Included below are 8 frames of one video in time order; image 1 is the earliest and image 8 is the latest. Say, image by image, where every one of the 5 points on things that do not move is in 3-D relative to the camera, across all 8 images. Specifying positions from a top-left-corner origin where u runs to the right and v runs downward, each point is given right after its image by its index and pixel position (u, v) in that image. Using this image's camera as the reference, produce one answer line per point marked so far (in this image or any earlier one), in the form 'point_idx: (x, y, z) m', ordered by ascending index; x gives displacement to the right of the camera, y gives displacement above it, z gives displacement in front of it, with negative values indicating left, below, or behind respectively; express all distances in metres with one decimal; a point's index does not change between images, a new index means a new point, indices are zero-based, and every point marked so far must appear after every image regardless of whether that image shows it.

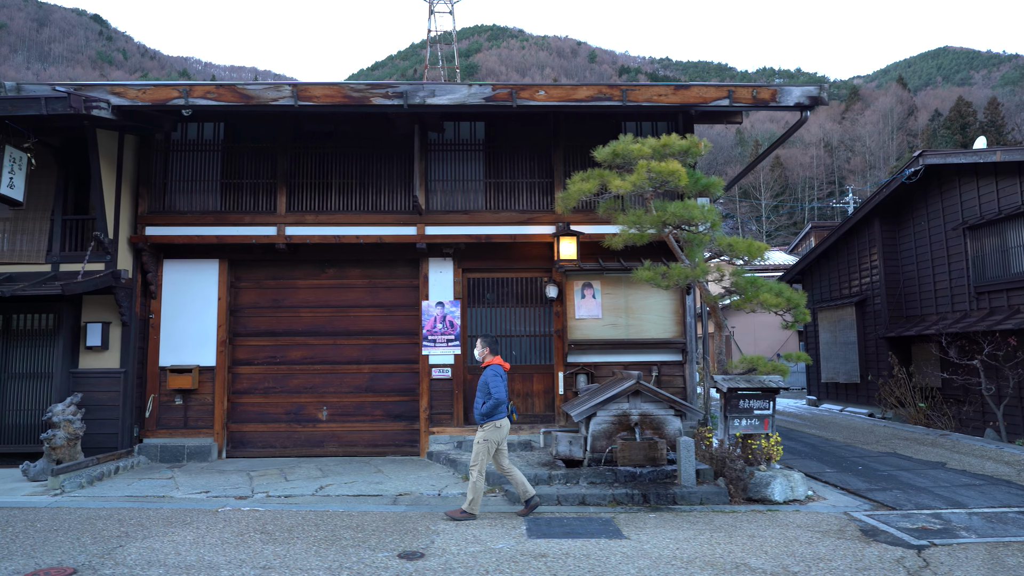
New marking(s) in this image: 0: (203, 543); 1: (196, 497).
0: (-2.4, -2.0, +5.5) m
1: (-3.1, -2.1, +7.0) m
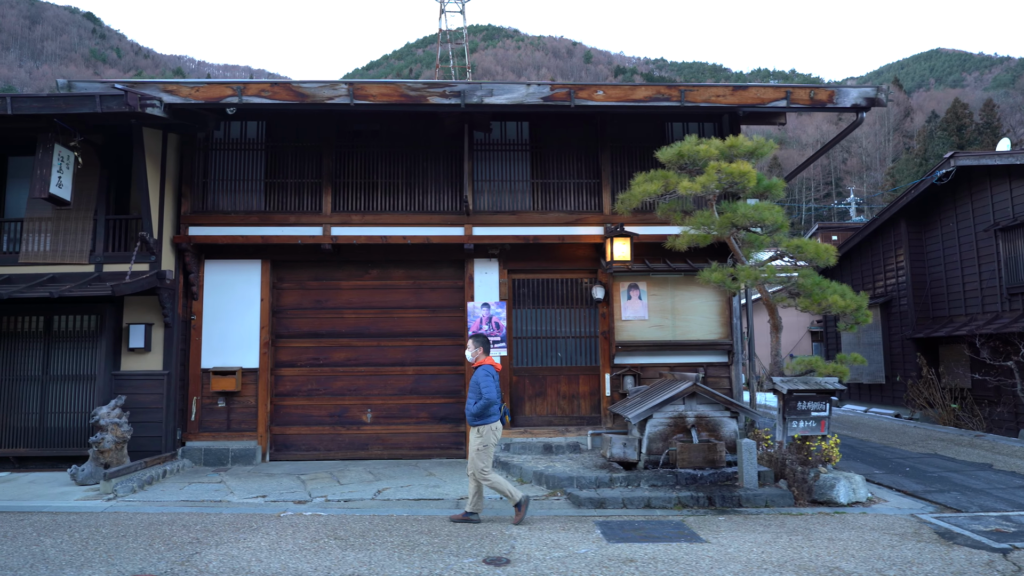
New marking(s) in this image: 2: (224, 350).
0: (-1.7, -2.0, +5.4) m
1: (-2.5, -2.1, +6.9) m
2: (-3.6, -0.8, +8.8) m
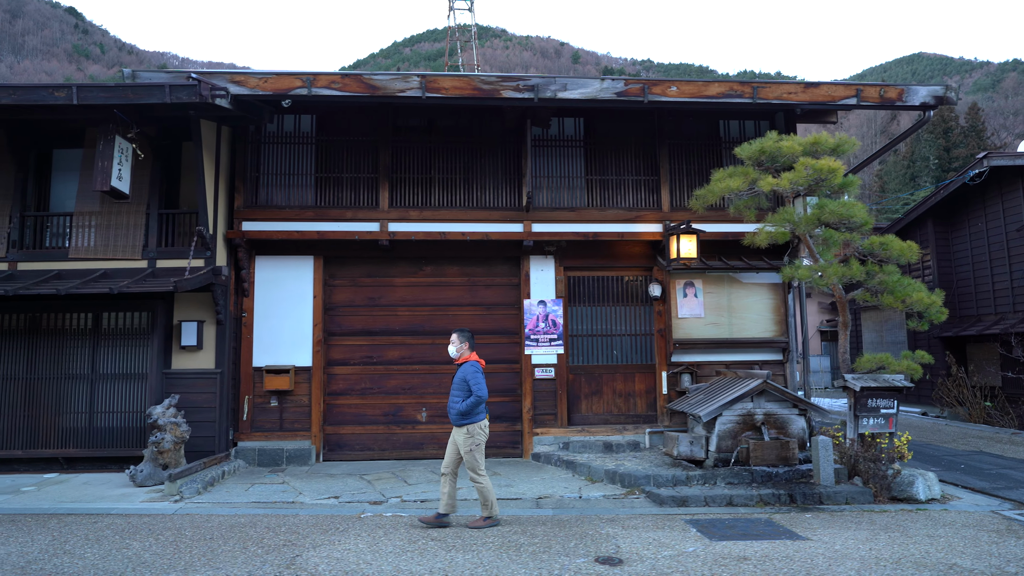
0: (-1.0, -2.0, +5.2) m
1: (-1.8, -2.1, +6.8) m
2: (-2.9, -0.7, +8.6) m
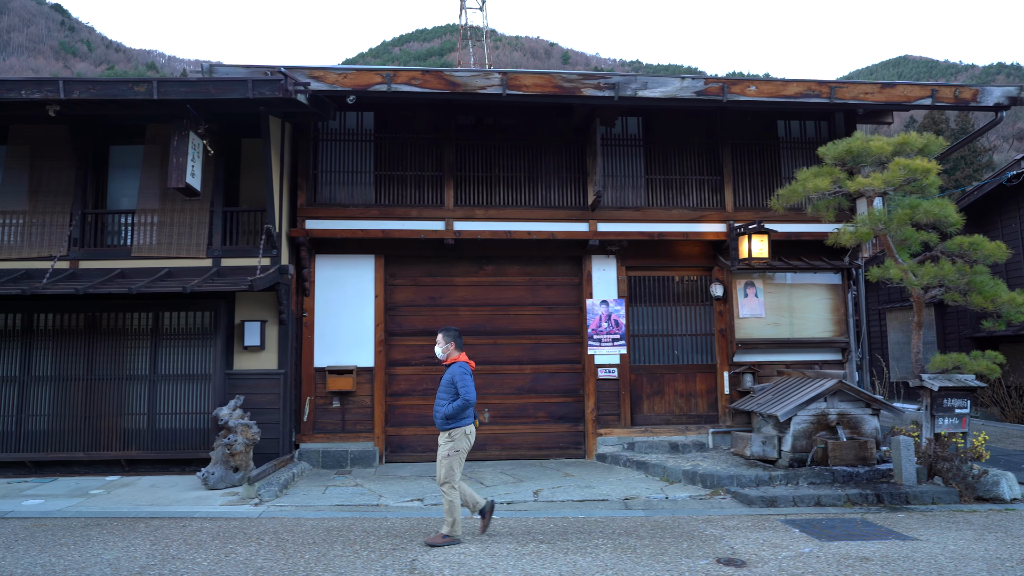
0: (-0.1, -2.0, +5.2) m
1: (-1.0, -2.0, +6.7) m
2: (-2.1, -0.7, +8.5) m
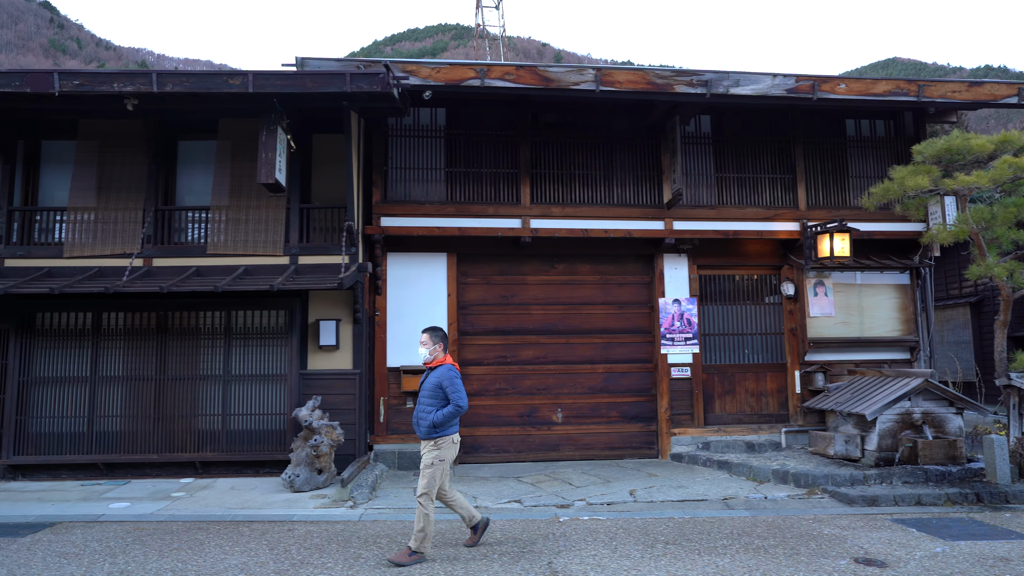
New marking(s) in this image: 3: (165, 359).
0: (+0.9, -1.9, +5.1) m
1: (0.0, -2.0, +6.6) m
2: (-1.2, -0.7, +8.3) m
3: (-3.9, -0.8, +7.9) m
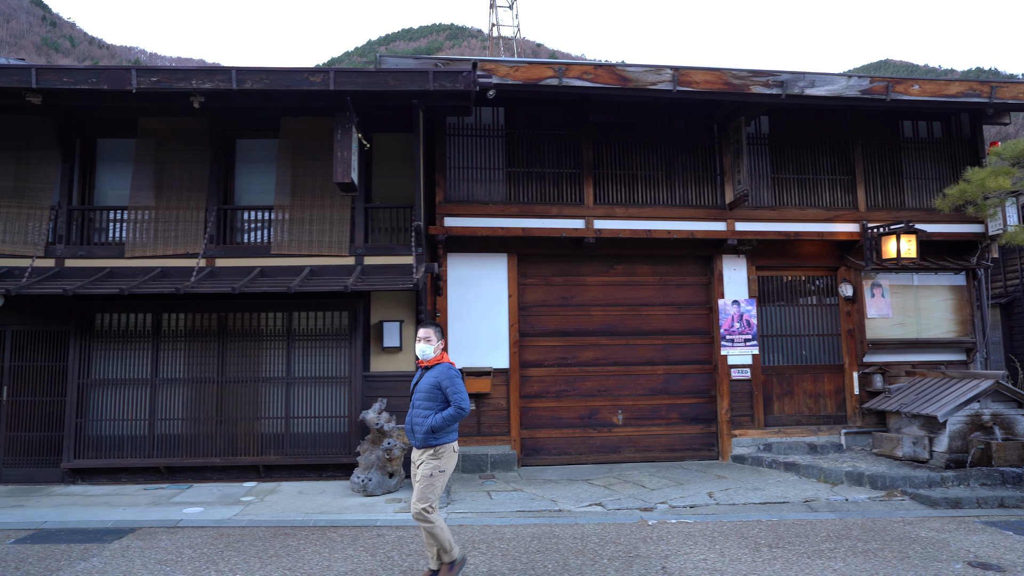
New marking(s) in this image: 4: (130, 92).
0: (+1.6, -1.9, +5.0) m
1: (+0.7, -2.0, +6.5) m
2: (-0.5, -0.7, +8.2) m
3: (-3.1, -0.8, +7.8) m
4: (-3.4, +1.8, +6.3) m
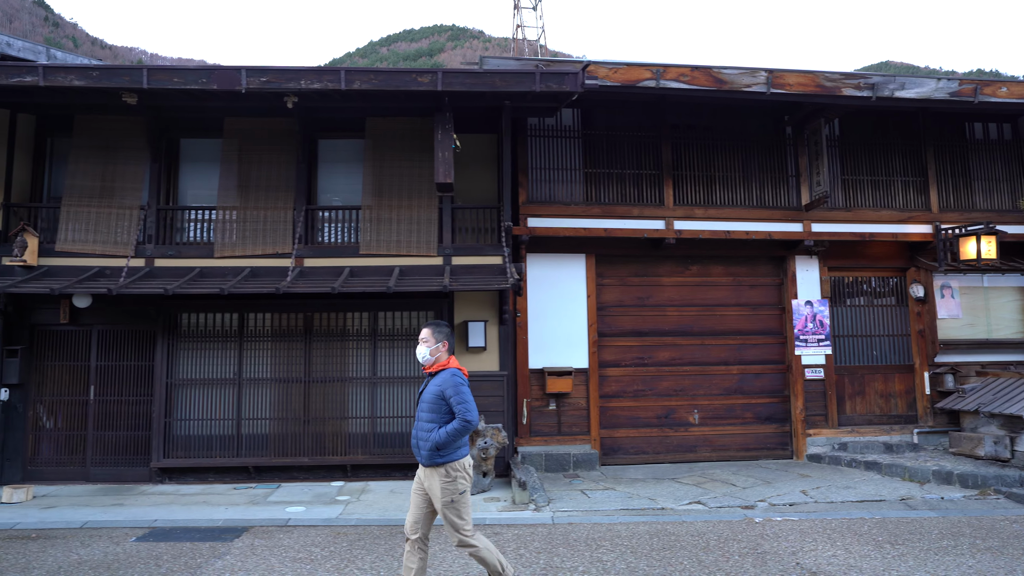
0: (+2.6, -1.9, +5.1) m
1: (+1.7, -2.0, +6.5) m
2: (+0.5, -0.7, +8.3) m
3: (-2.2, -0.8, +7.8) m
4: (-2.5, +1.8, +6.4) m
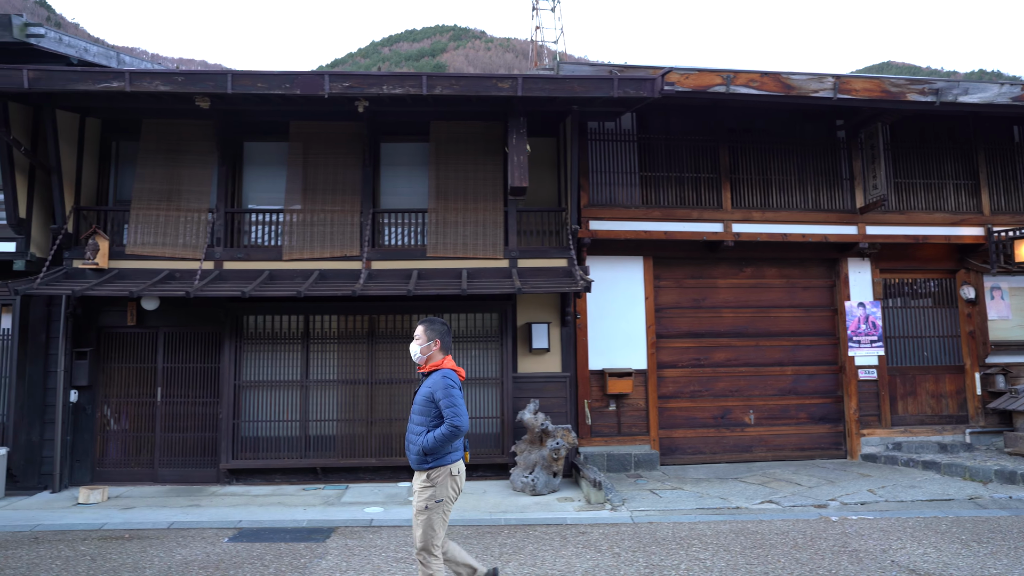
0: (+3.3, -2.0, +5.2) m
1: (+2.4, -2.1, +6.6) m
2: (+1.2, -0.7, +8.4) m
3: (-1.5, -0.8, +7.9) m
4: (-1.8, +1.7, +6.4) m
